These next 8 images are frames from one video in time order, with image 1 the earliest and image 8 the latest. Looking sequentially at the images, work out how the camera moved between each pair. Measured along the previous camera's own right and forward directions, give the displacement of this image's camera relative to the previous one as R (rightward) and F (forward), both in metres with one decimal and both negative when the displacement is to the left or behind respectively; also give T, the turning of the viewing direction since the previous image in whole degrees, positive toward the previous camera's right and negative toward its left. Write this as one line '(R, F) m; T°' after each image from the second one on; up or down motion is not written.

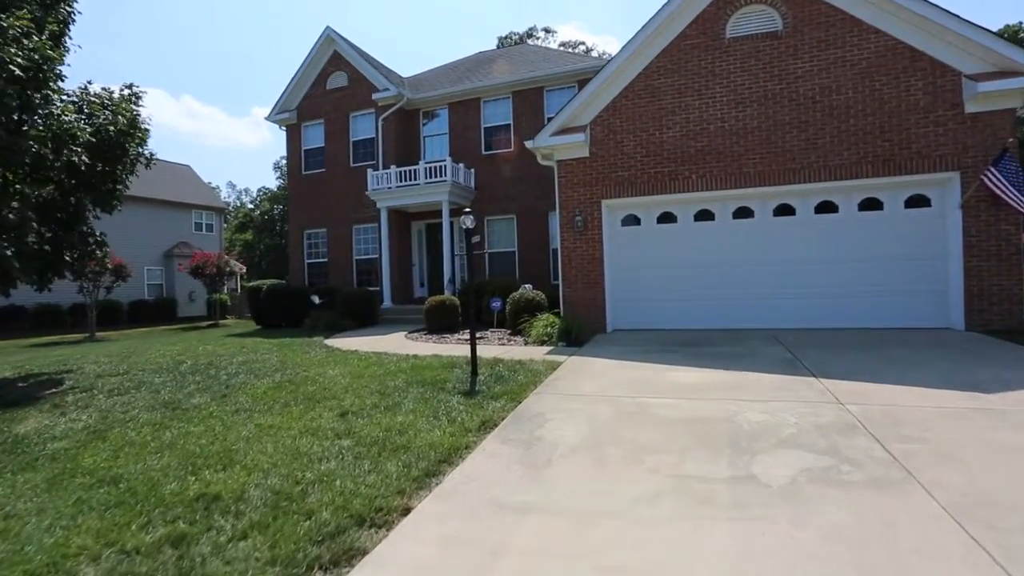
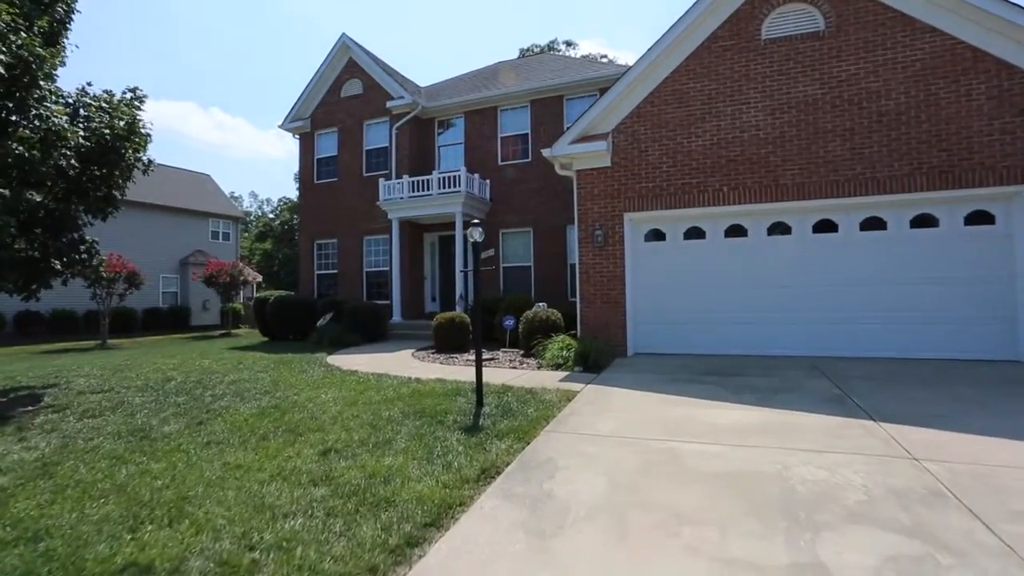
(+0.1, +0.7) m; -2°
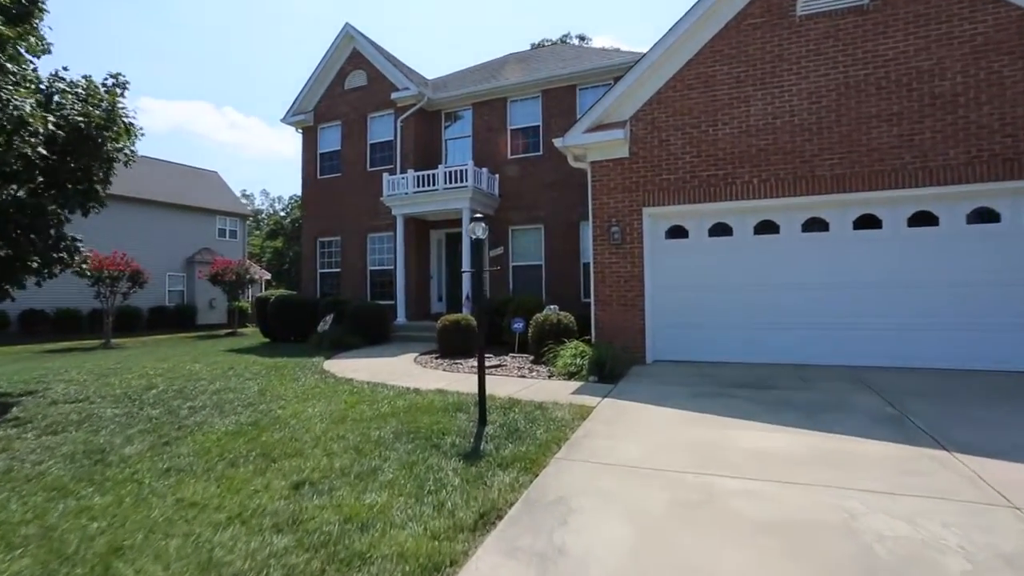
(0.0, +0.7) m; -1°
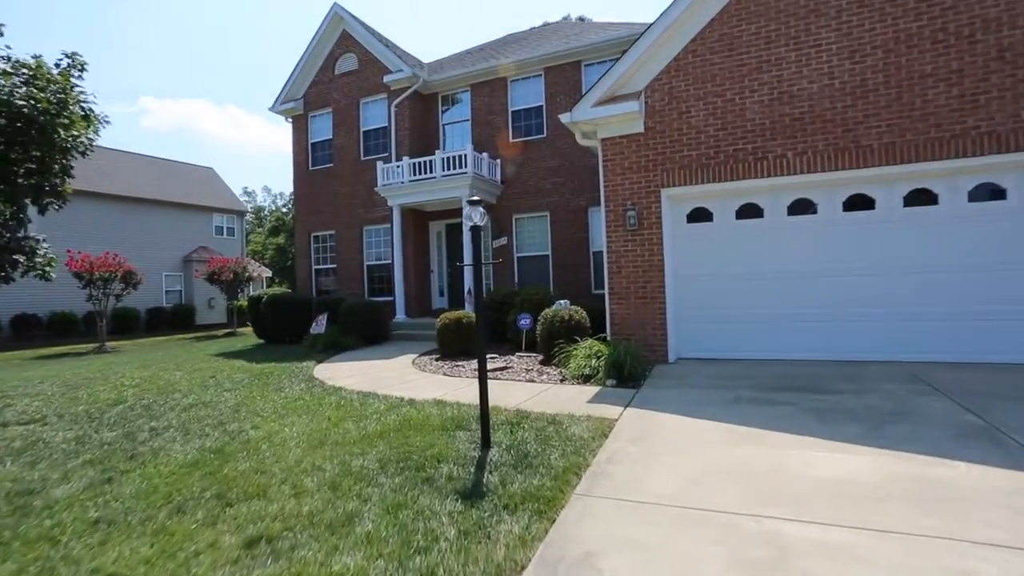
(0.0, +0.8) m; -1°
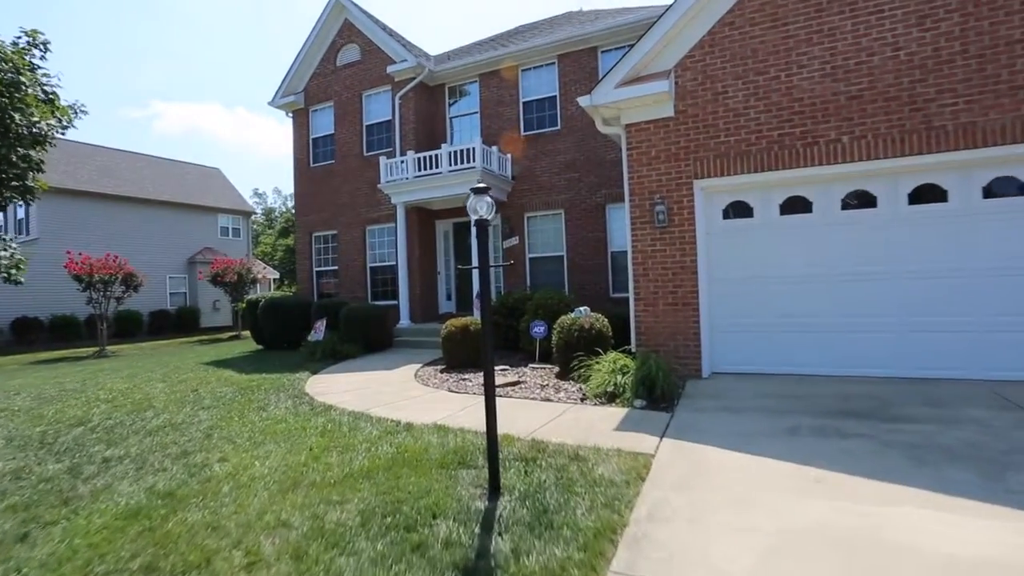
(0.0, +0.8) m; -1°
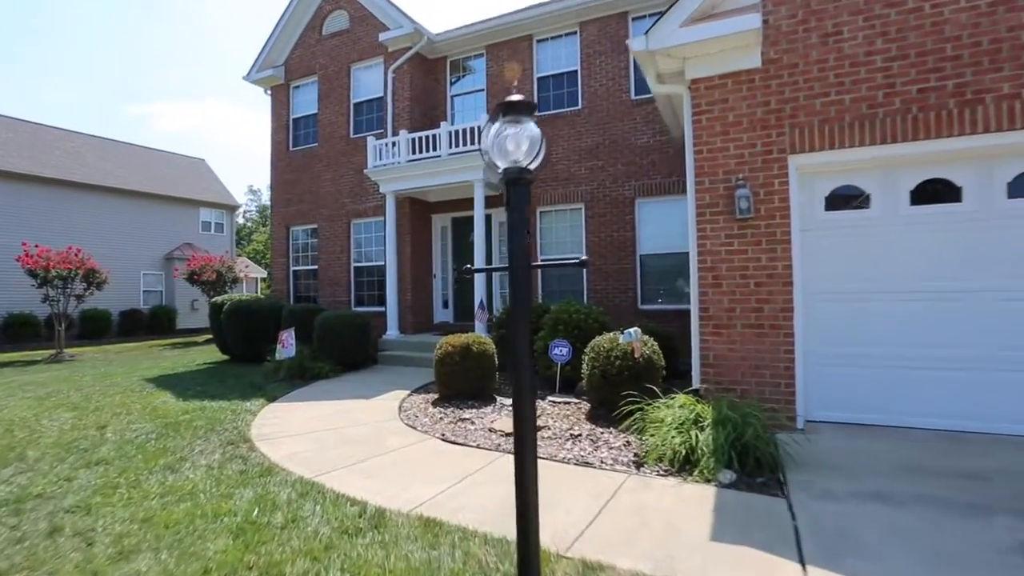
(-0.2, +1.8) m; 0°
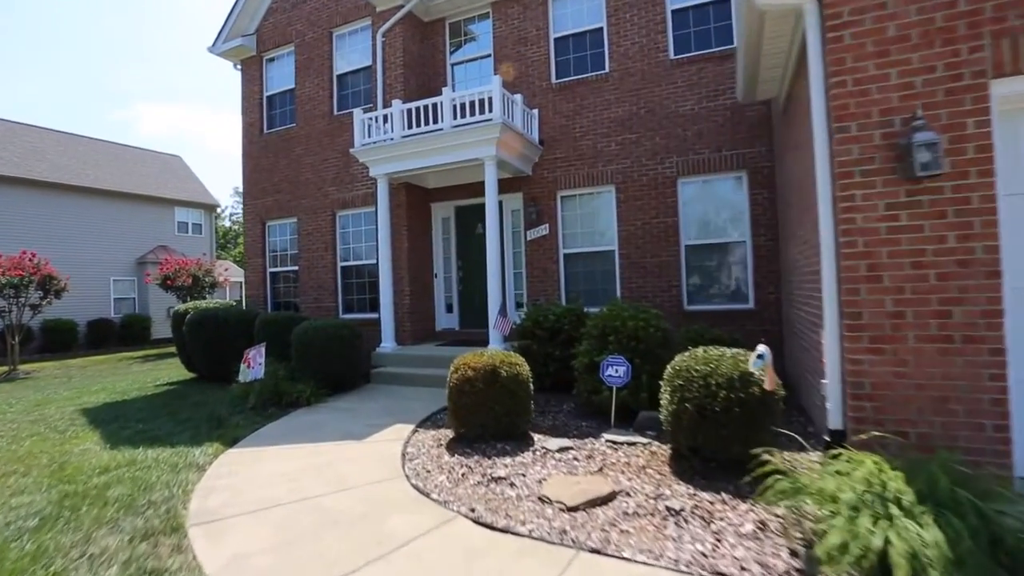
(-0.4, +1.6) m; +1°
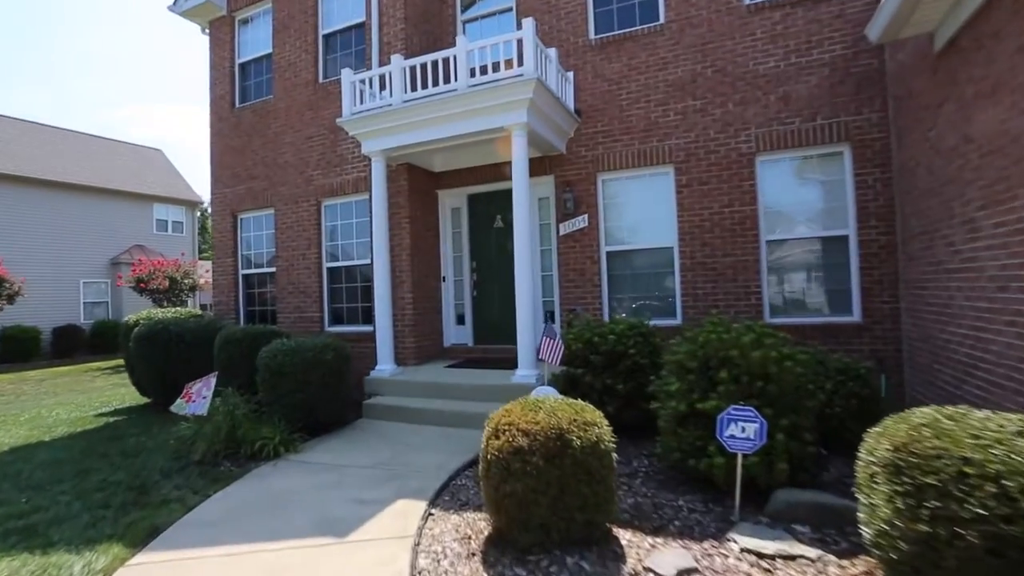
(-0.4, +1.8) m; 0°
